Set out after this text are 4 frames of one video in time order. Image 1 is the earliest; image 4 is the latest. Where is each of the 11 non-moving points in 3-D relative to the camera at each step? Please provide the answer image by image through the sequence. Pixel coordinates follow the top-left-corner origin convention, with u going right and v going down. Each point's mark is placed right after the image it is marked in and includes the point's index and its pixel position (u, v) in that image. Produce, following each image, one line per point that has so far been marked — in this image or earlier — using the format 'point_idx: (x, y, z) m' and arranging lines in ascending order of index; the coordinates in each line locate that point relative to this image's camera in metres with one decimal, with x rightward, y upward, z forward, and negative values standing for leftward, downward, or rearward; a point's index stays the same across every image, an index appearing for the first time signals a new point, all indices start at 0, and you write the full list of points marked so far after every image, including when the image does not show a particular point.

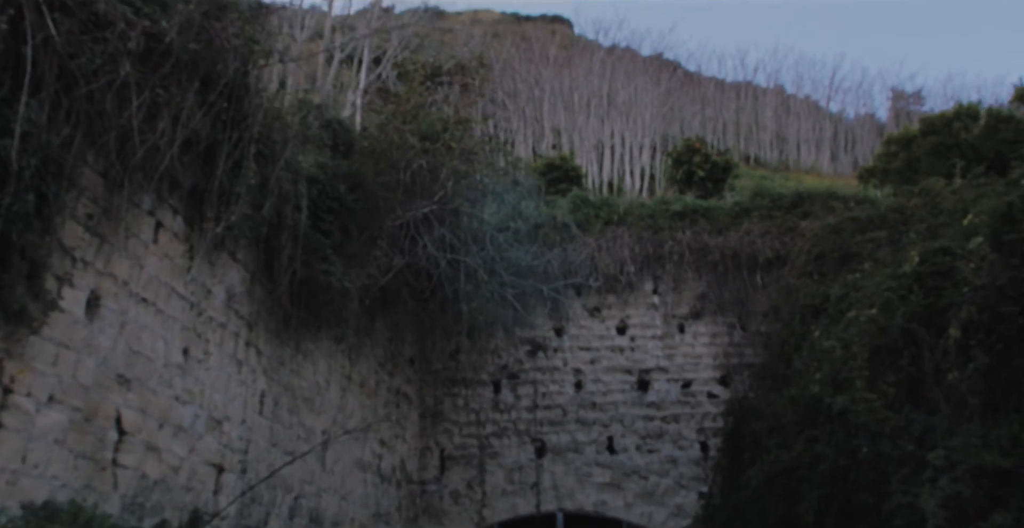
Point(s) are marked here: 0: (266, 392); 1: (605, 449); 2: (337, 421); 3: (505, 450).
0: (-1.3, -0.7, +5.1) m
1: (+0.9, -1.7, +8.7) m
2: (-1.2, -1.0, +6.3) m
3: (-0.1, -1.7, +8.7) m
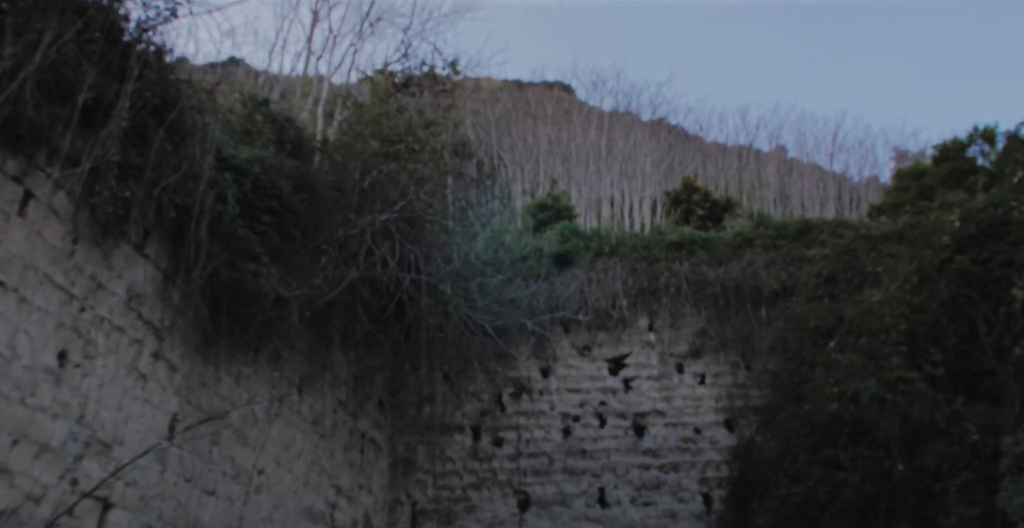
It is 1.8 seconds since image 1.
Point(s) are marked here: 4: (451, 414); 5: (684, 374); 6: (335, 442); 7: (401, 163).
0: (-1.5, -0.7, +4.3) m
1: (+0.7, -2.0, +7.8) m
2: (-1.4, -1.1, +5.5) m
3: (-0.2, -2.0, +7.8) m
4: (-0.5, -1.3, +8.1) m
5: (+1.5, -1.0, +8.3) m
6: (-1.2, -1.2, +6.6) m
7: (-0.7, +0.6, +6.0) m
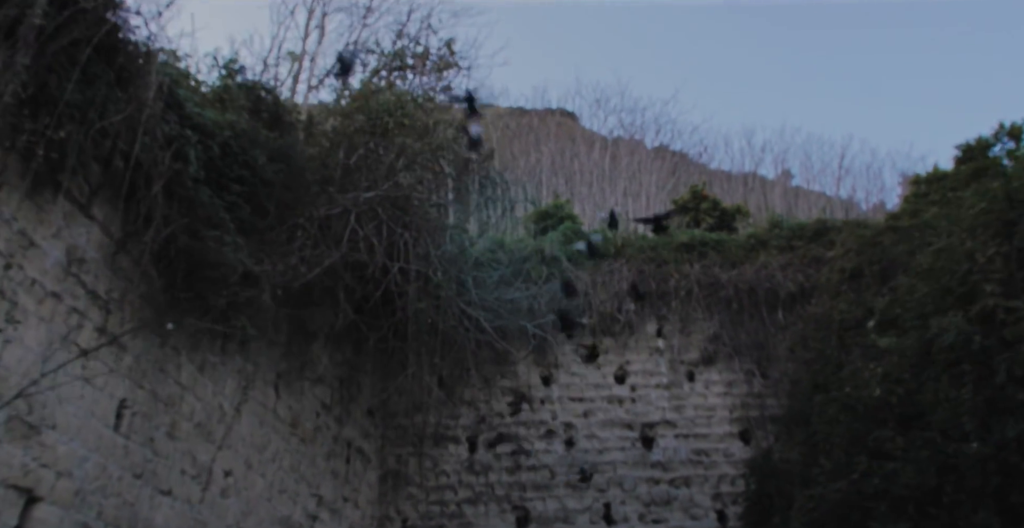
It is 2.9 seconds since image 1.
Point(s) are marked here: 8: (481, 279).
0: (-1.5, -0.6, +3.8) m
1: (+0.7, -1.9, +7.2) m
2: (-1.4, -1.0, +4.9) m
3: (-0.2, -2.0, +7.2) m
4: (-0.5, -1.3, +7.6) m
5: (+1.5, -1.0, +7.8) m
6: (-1.2, -1.2, +6.0) m
7: (-0.7, +0.7, +5.5) m
8: (-0.2, -0.1, +7.4) m
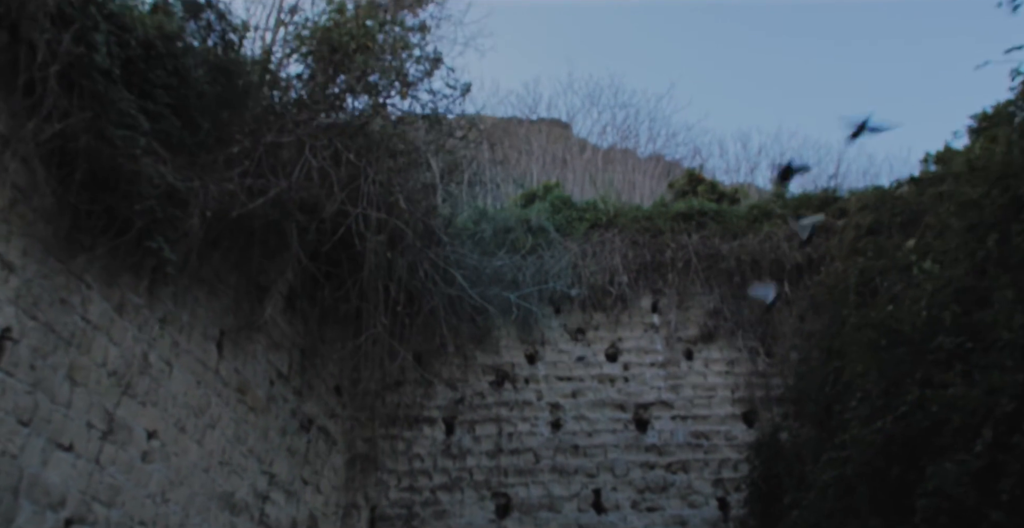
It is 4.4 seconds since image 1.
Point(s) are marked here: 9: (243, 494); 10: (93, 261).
0: (-1.6, -0.2, +3.1) m
1: (+0.5, -1.7, +6.5) m
2: (-1.5, -0.7, +4.3) m
3: (-0.4, -1.7, +6.6) m
4: (-0.7, -1.0, +6.9) m
5: (+1.4, -0.7, +7.1) m
6: (-1.4, -0.9, +5.3) m
7: (-0.8, +1.0, +4.9) m
8: (-0.4, +0.1, +6.8) m
9: (-1.4, -1.2, +4.9) m
10: (-1.6, 0.0, +3.5) m
